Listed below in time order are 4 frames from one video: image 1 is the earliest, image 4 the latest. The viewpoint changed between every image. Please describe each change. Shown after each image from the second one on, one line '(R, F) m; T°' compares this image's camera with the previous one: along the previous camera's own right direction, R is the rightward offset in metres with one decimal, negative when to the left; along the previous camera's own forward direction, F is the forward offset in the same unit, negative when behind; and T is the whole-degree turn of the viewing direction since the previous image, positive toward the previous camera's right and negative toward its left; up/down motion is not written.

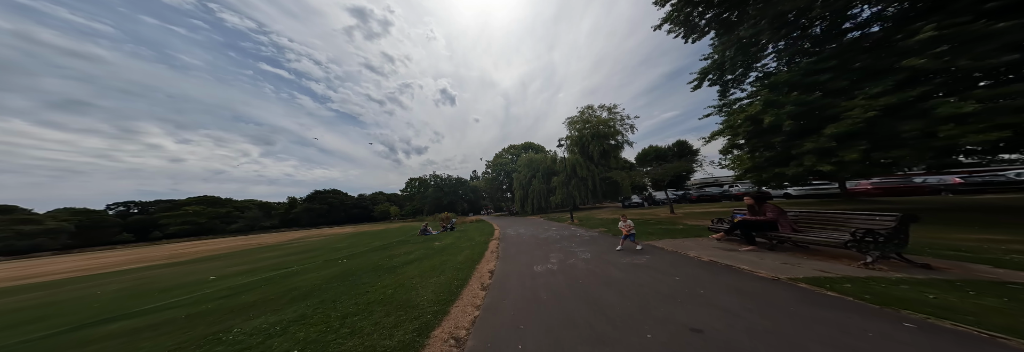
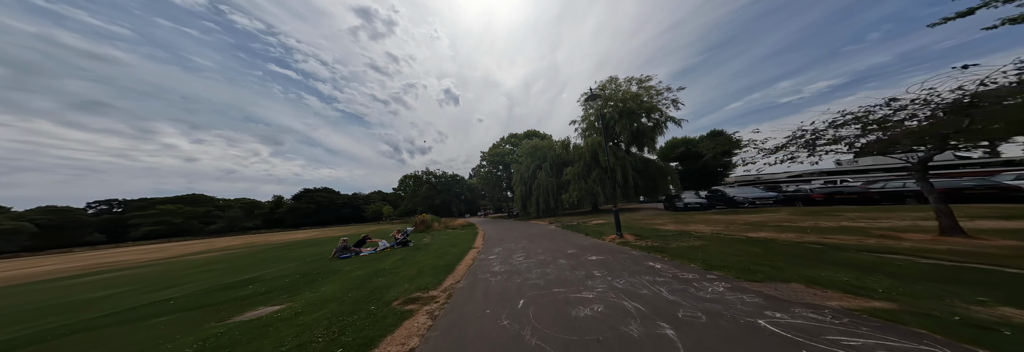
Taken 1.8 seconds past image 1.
(+0.6, +8.1) m; -1°
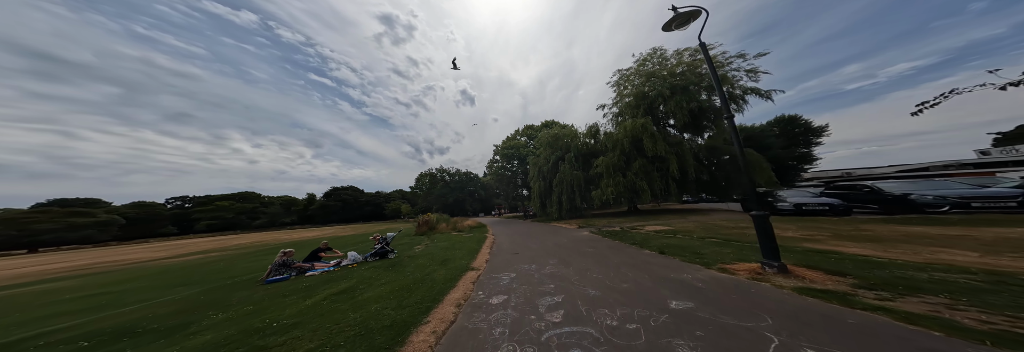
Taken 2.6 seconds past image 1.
(-0.2, +4.1) m; -5°
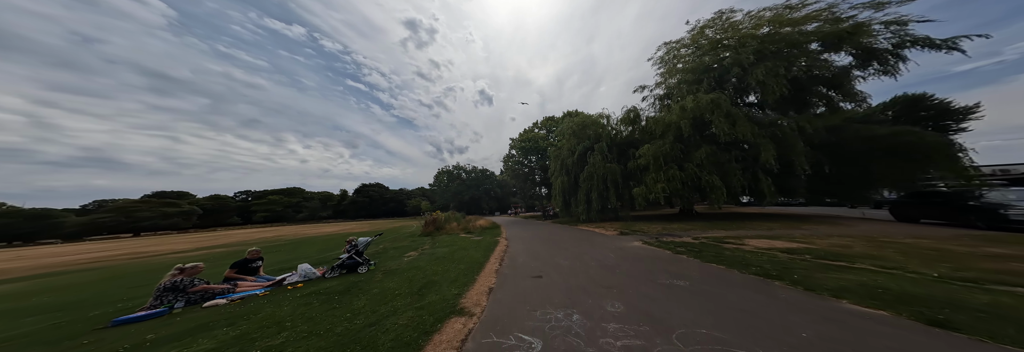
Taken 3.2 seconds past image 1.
(-0.1, +3.4) m; -5°
